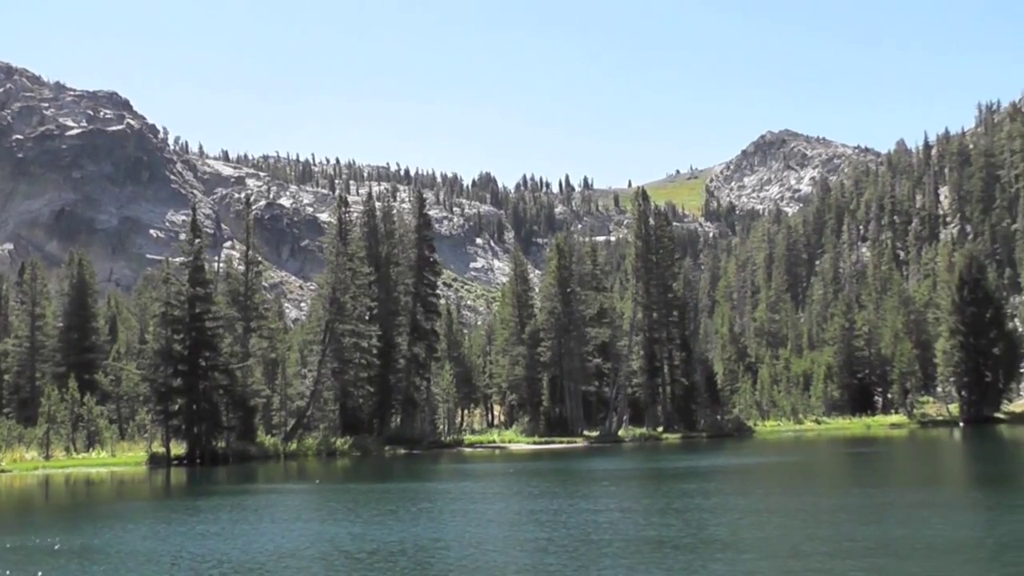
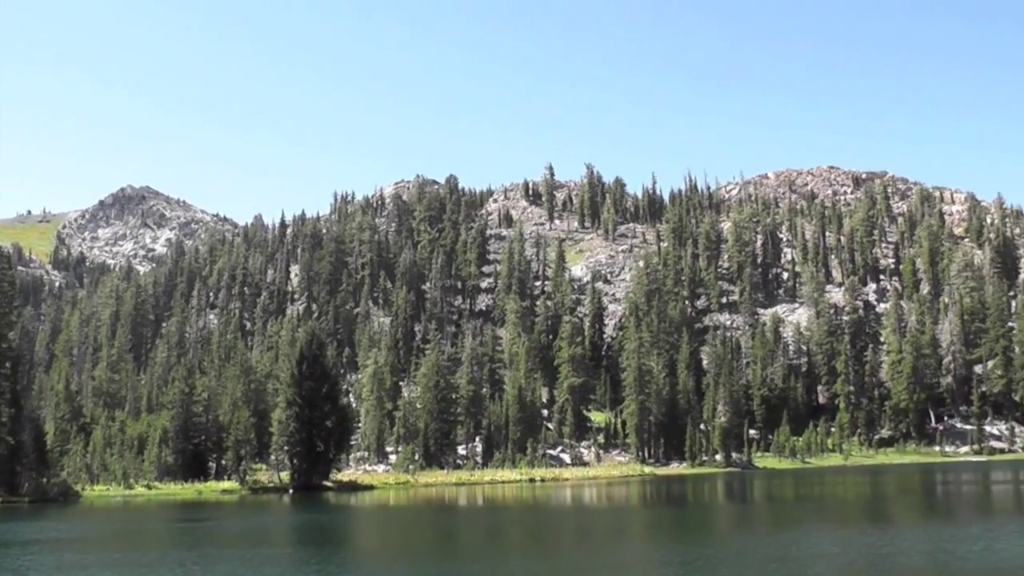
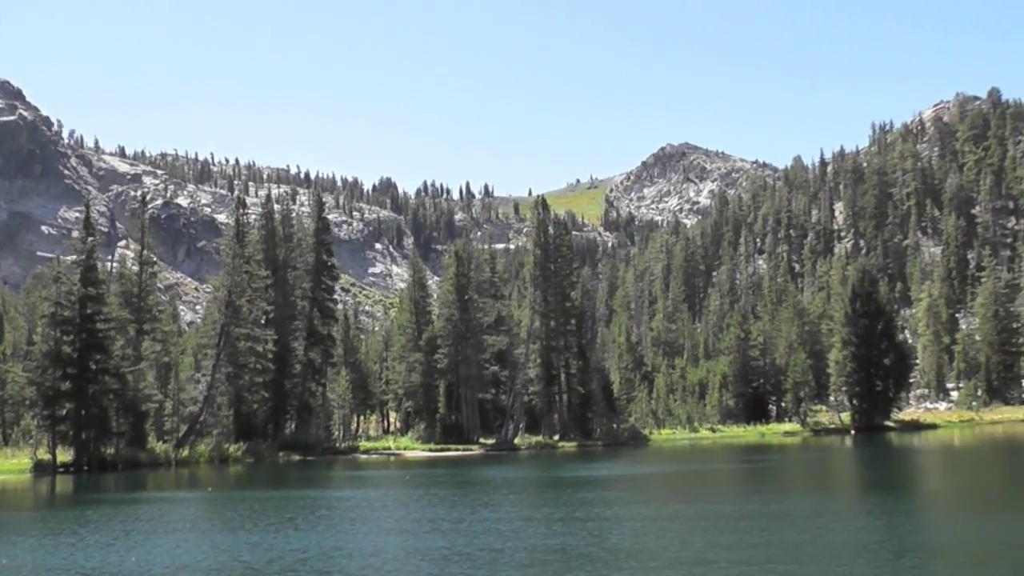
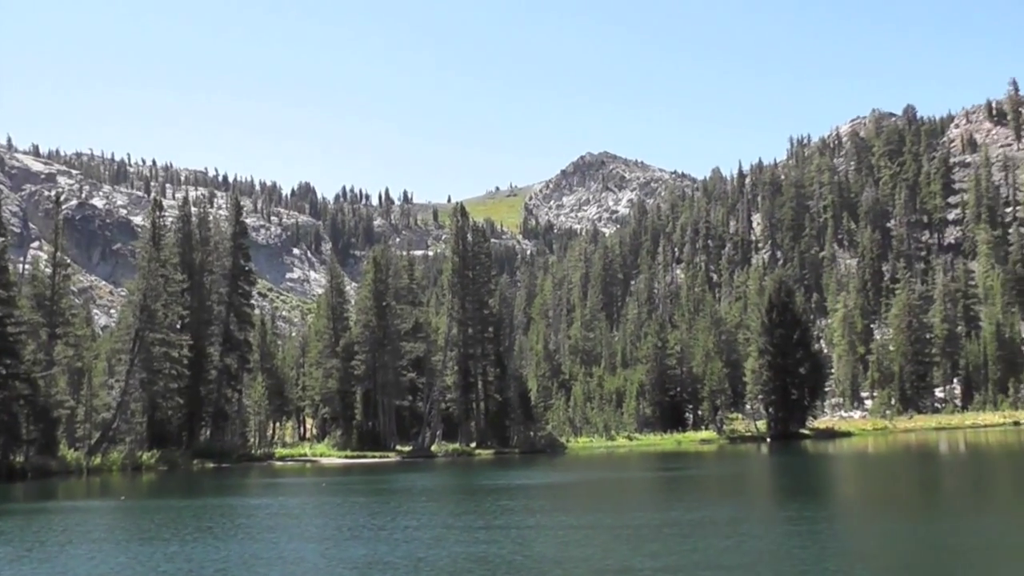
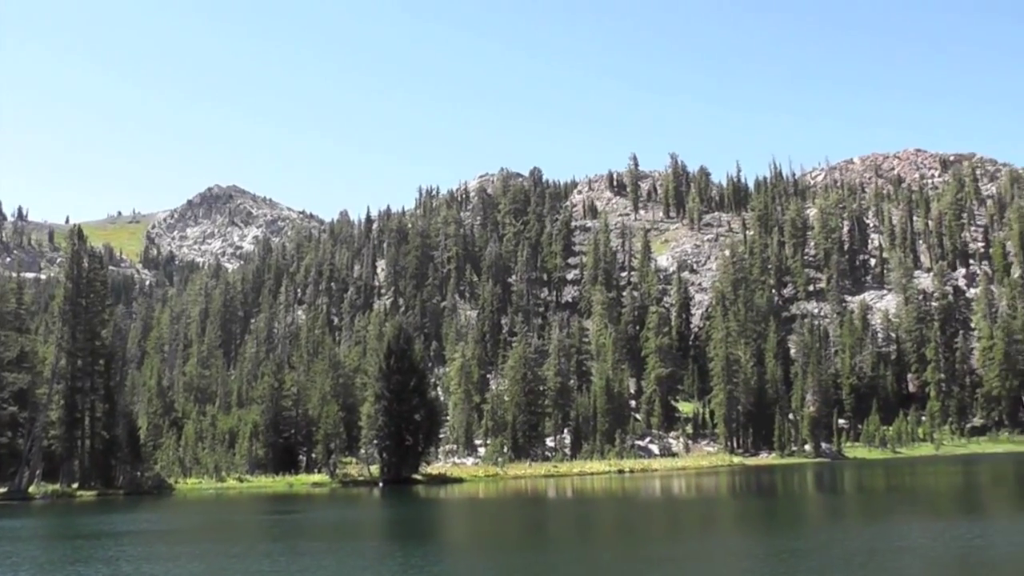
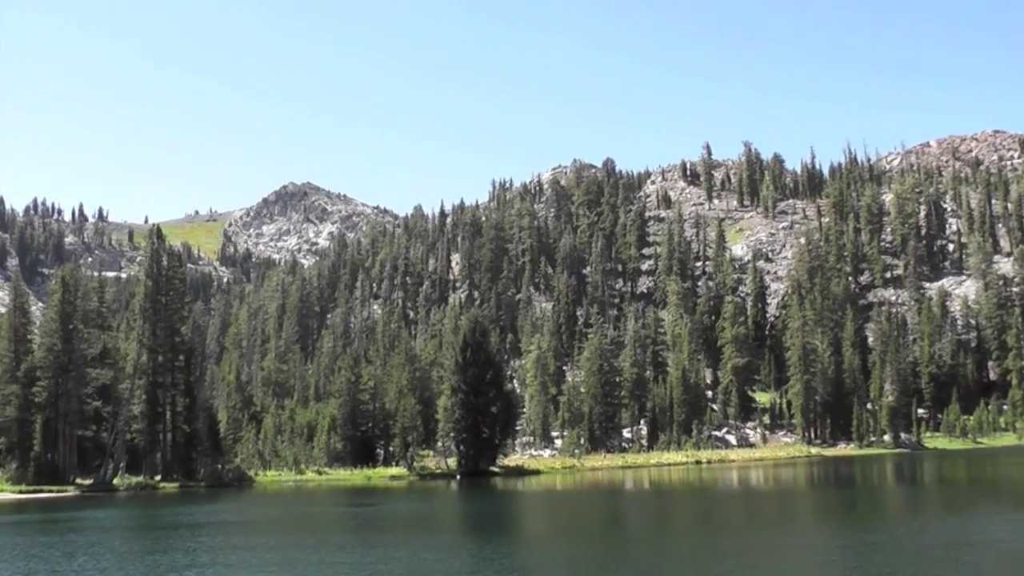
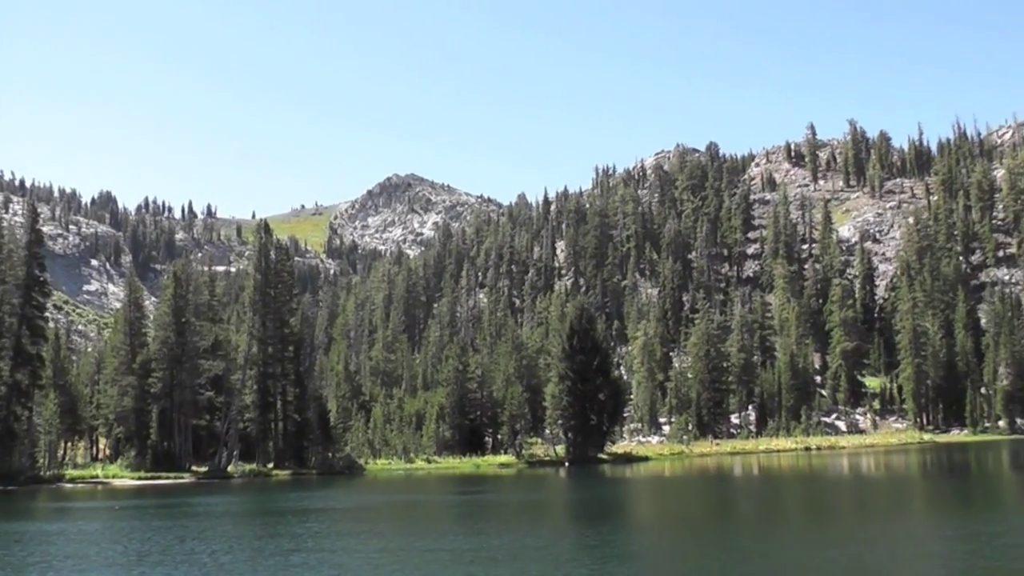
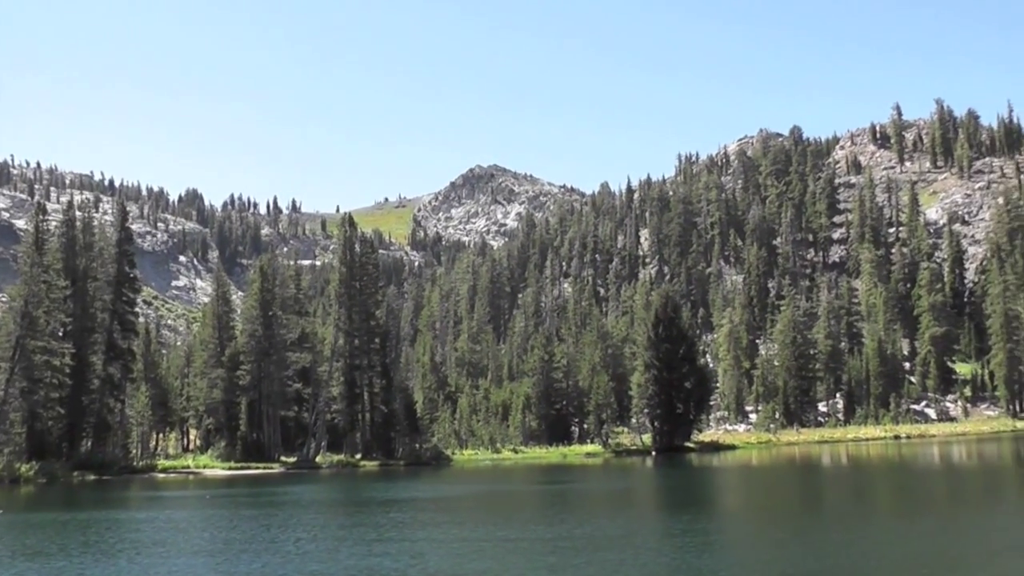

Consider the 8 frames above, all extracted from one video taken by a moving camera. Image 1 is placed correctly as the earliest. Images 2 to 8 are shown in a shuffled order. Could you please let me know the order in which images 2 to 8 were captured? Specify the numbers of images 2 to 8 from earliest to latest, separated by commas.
3, 4, 8, 7, 6, 5, 2
